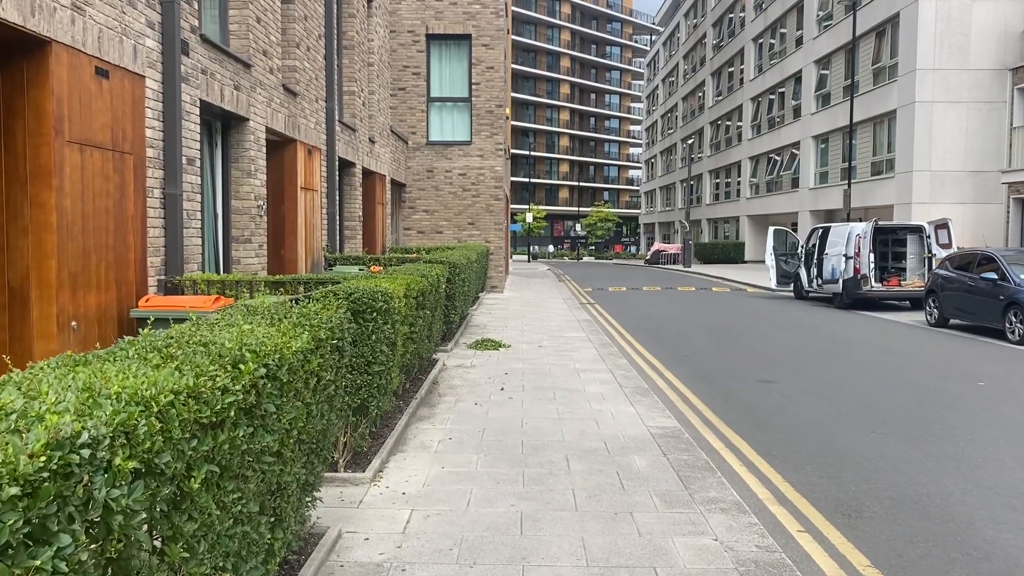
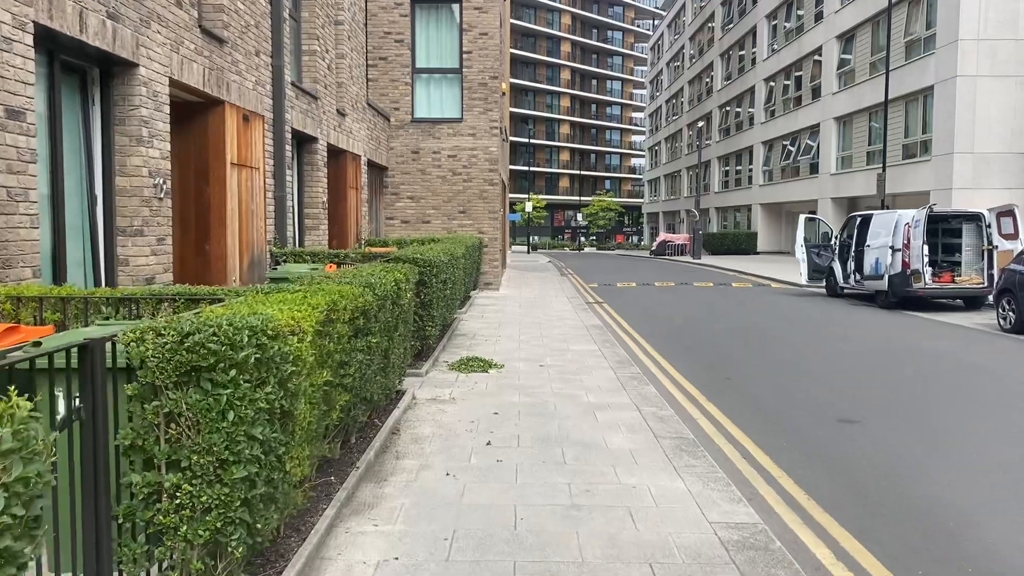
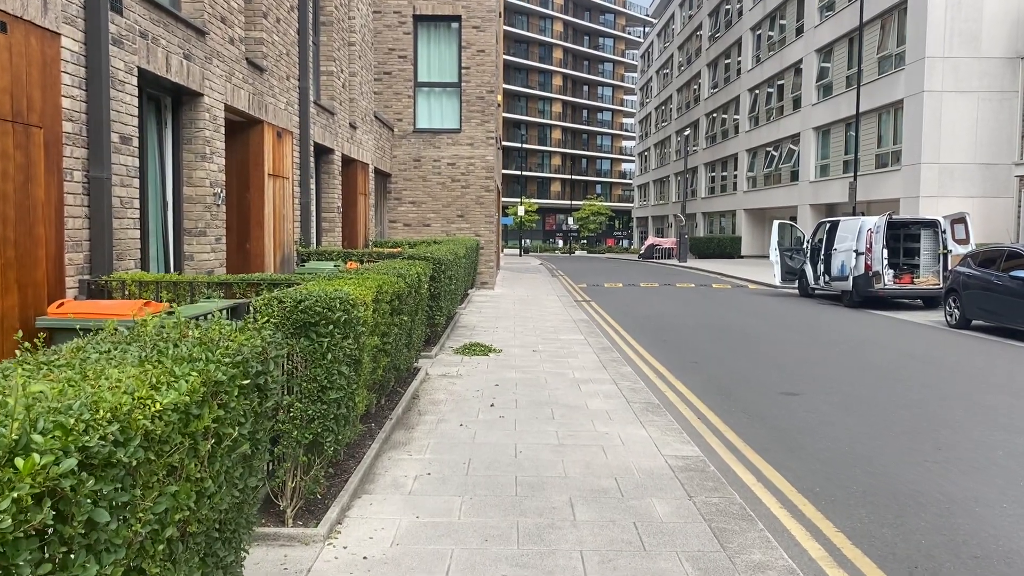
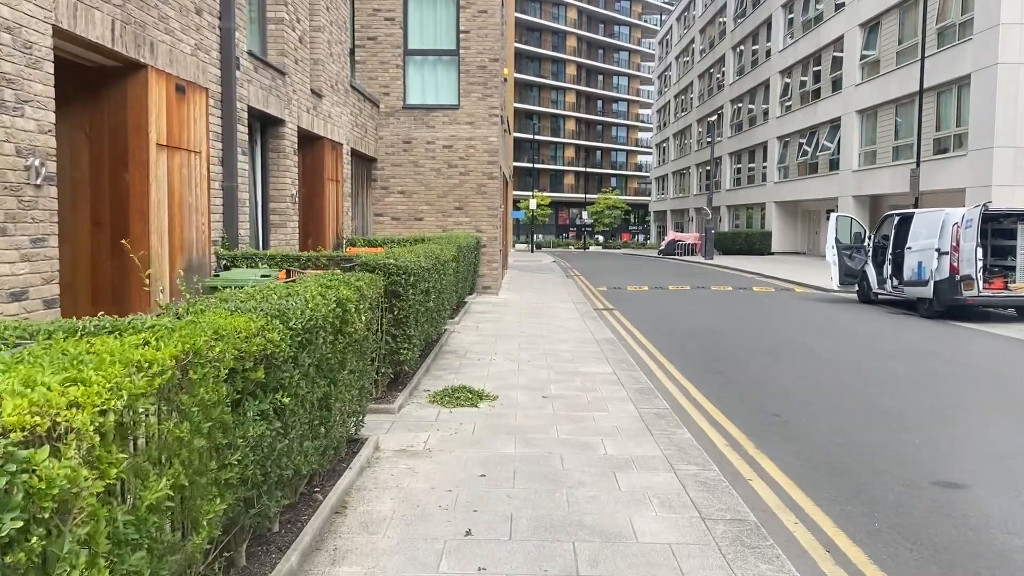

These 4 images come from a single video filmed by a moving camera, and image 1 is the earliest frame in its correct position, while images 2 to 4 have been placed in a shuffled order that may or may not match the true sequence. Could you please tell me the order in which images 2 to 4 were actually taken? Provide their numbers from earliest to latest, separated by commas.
3, 2, 4
